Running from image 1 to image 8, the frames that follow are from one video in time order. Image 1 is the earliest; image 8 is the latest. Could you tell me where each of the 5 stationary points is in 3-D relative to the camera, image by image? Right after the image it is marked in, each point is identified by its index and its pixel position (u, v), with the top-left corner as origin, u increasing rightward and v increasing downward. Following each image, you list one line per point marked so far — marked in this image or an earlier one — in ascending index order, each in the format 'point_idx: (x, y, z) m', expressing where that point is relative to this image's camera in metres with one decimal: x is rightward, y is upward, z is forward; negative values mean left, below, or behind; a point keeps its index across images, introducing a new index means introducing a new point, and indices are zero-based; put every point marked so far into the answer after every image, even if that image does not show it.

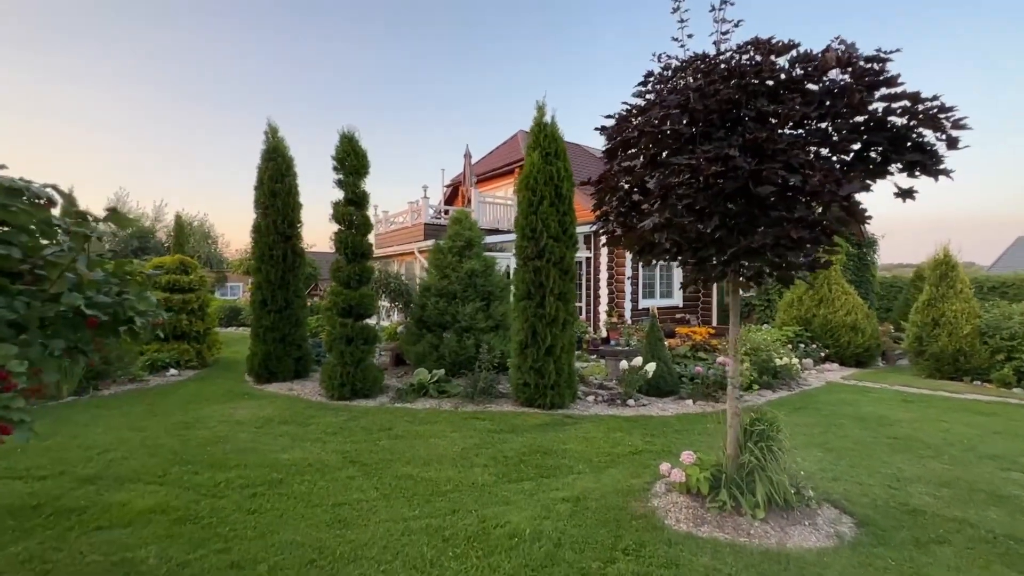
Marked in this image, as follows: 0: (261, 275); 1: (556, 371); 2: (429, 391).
0: (-3.8, +0.2, +7.8) m
1: (+0.6, -1.0, +6.5) m
2: (-1.1, -1.4, +7.1) m
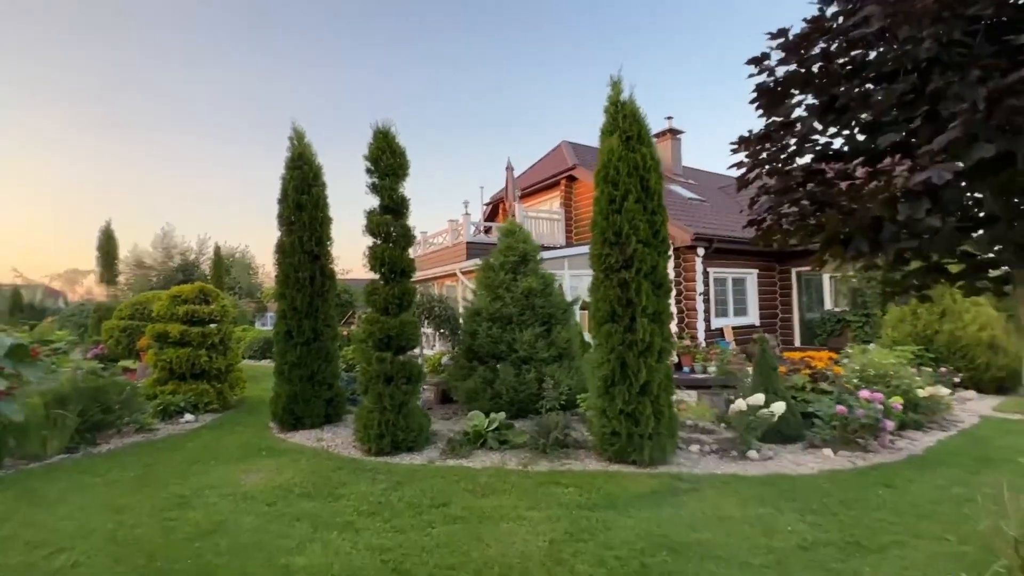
0: (-2.9, -0.2, +6.6) m
1: (+1.4, -1.2, +5.0) m
2: (-0.3, -1.7, +5.6) m
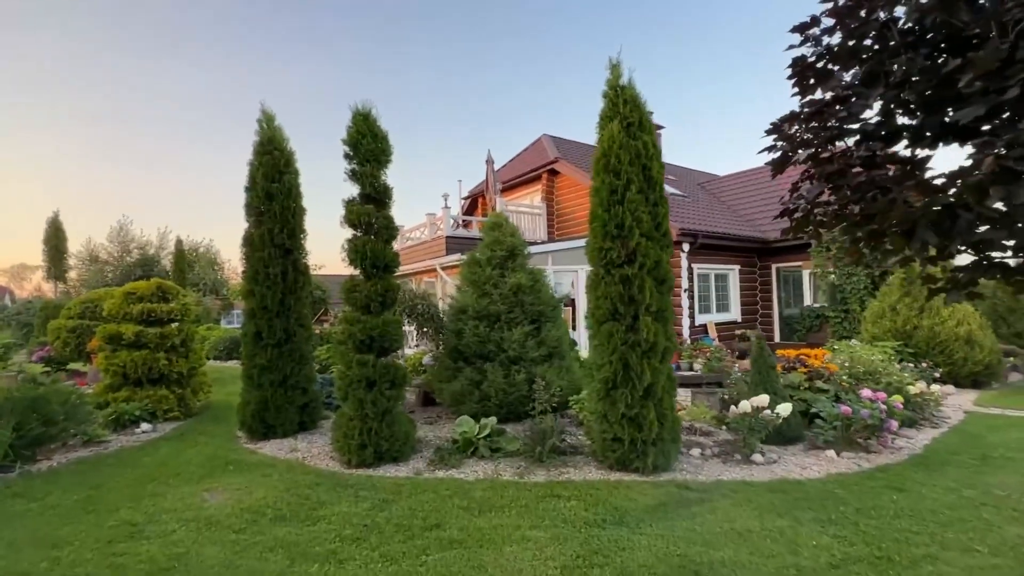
0: (-3.0, -0.1, +6.1) m
1: (+1.3, -1.2, +4.7) m
2: (-0.3, -1.6, +5.2) m
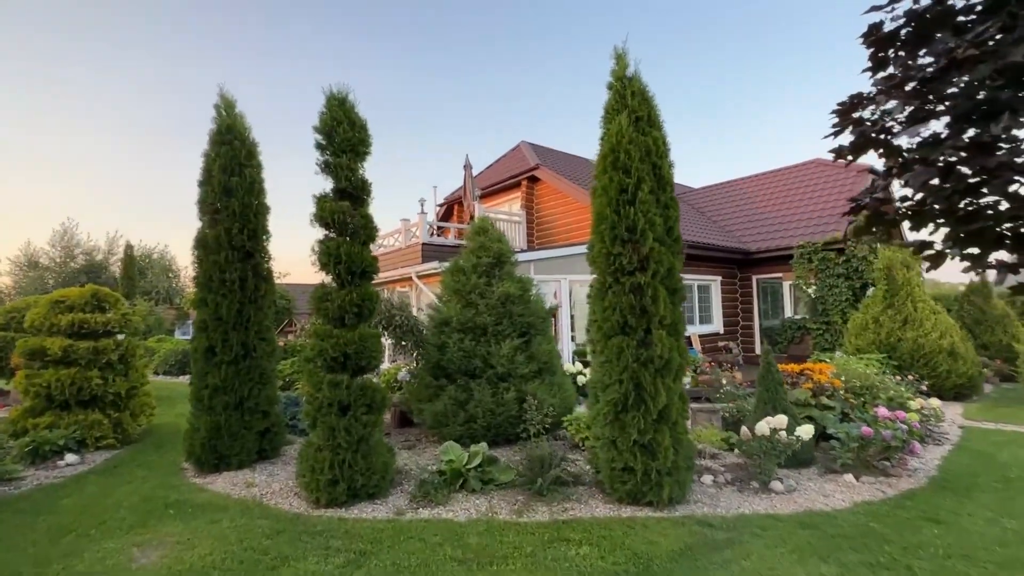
0: (-3.1, -0.2, +5.3) m
1: (+1.3, -1.3, +4.1) m
2: (-0.4, -1.7, +4.6) m
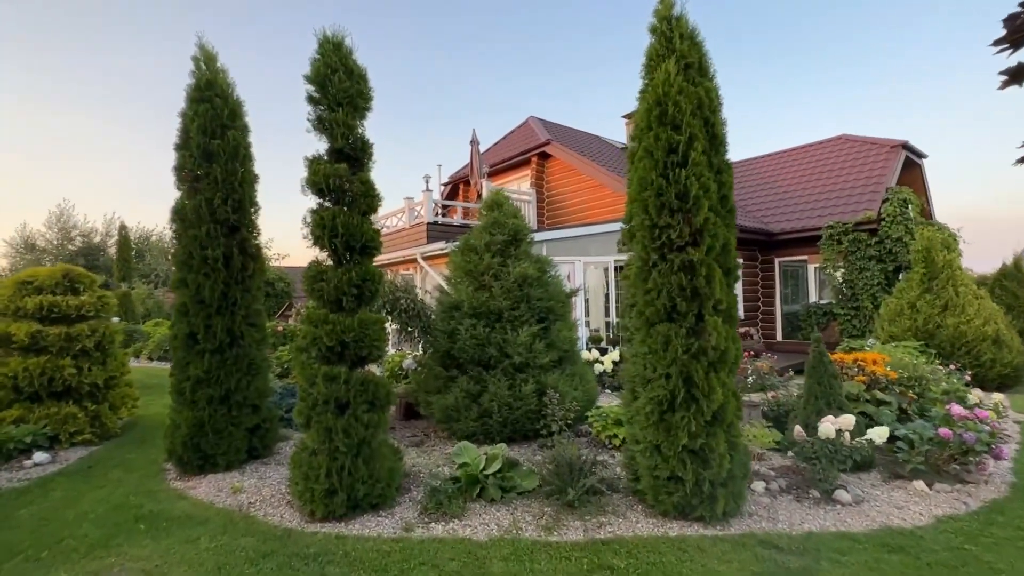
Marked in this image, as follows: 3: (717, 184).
0: (-2.9, 0.0, +4.7) m
1: (+1.5, -1.1, +3.5) m
2: (-0.2, -1.5, +4.0) m
3: (+1.5, +0.7, +3.7) m
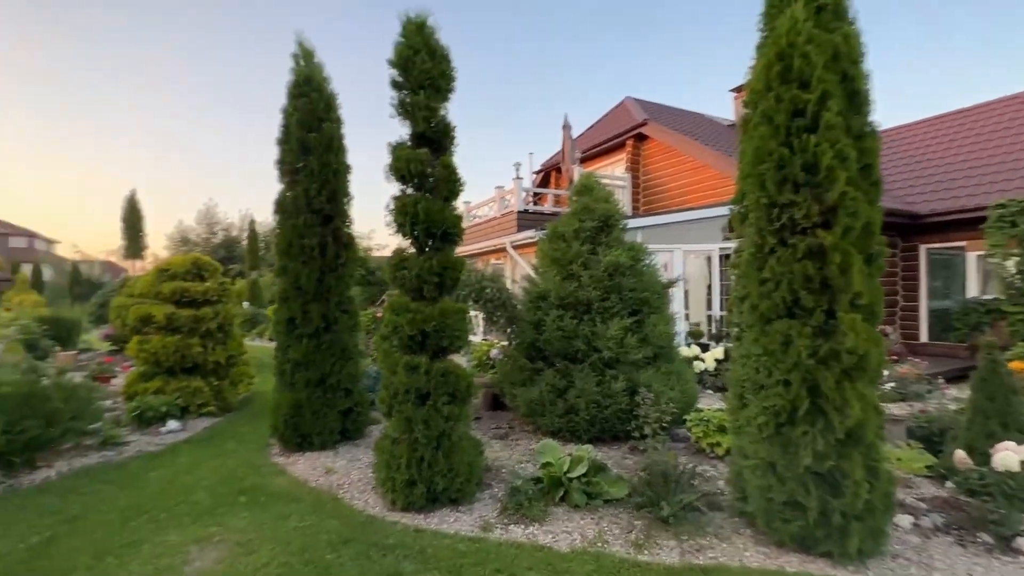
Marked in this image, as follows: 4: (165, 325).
0: (-2.1, +0.1, +4.9) m
1: (+2.0, -1.1, +2.9) m
2: (+0.4, -1.5, +3.7) m
3: (+2.0, +0.8, +3.1) m
4: (-4.1, -0.4, +6.1) m
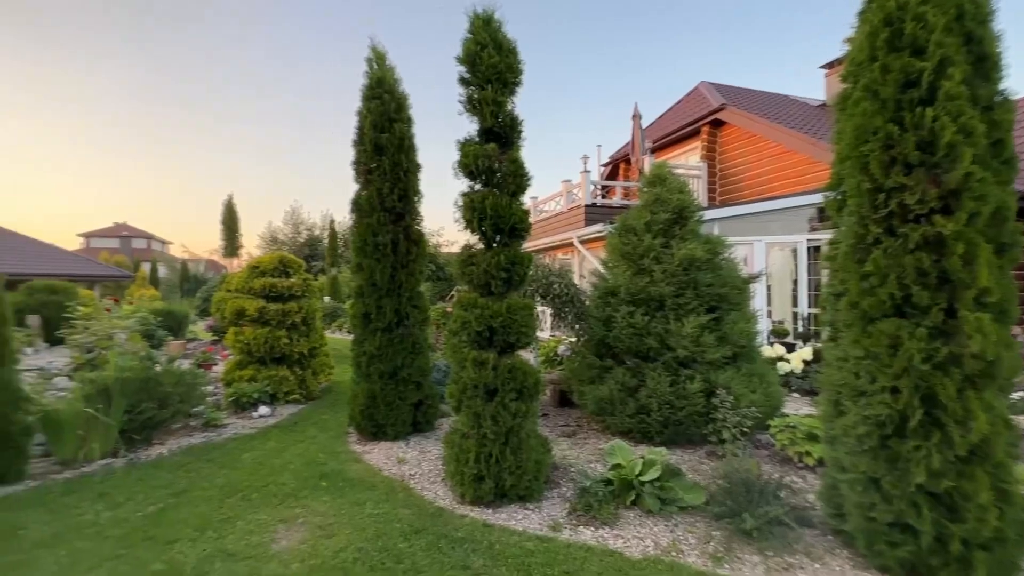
0: (-1.5, +0.1, +5.0) m
1: (+2.3, -1.0, +2.6) m
2: (+0.9, -1.4, +3.6) m
3: (+2.4, +0.8, +2.7) m
4: (-3.2, -0.4, +6.5) m
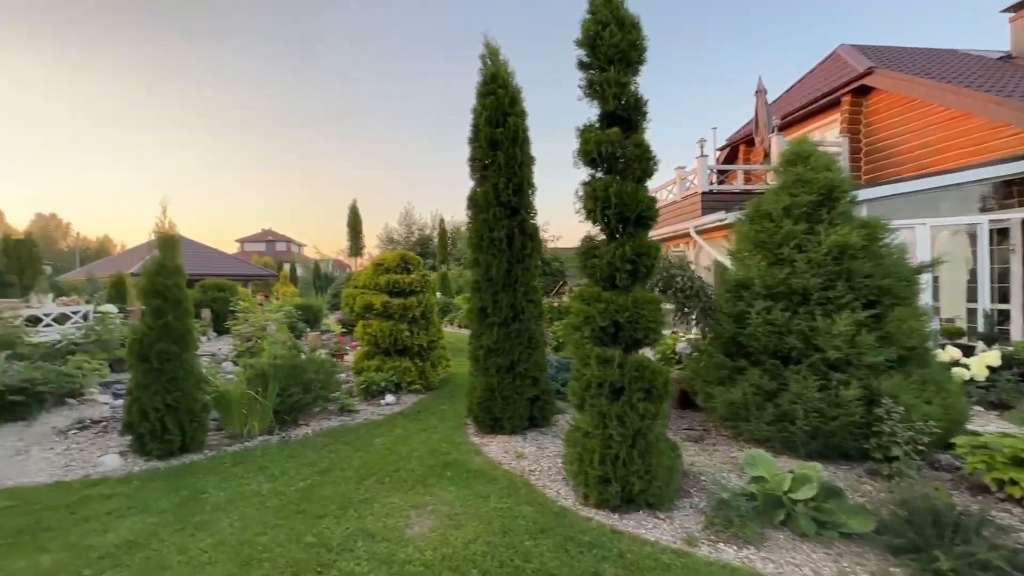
0: (-0.3, +0.2, +5.0) m
1: (+2.9, -1.0, +1.8) m
2: (+1.7, -1.4, +3.1) m
3: (+3.0, +0.9, +1.9) m
4: (-1.8, -0.3, +6.8) m
